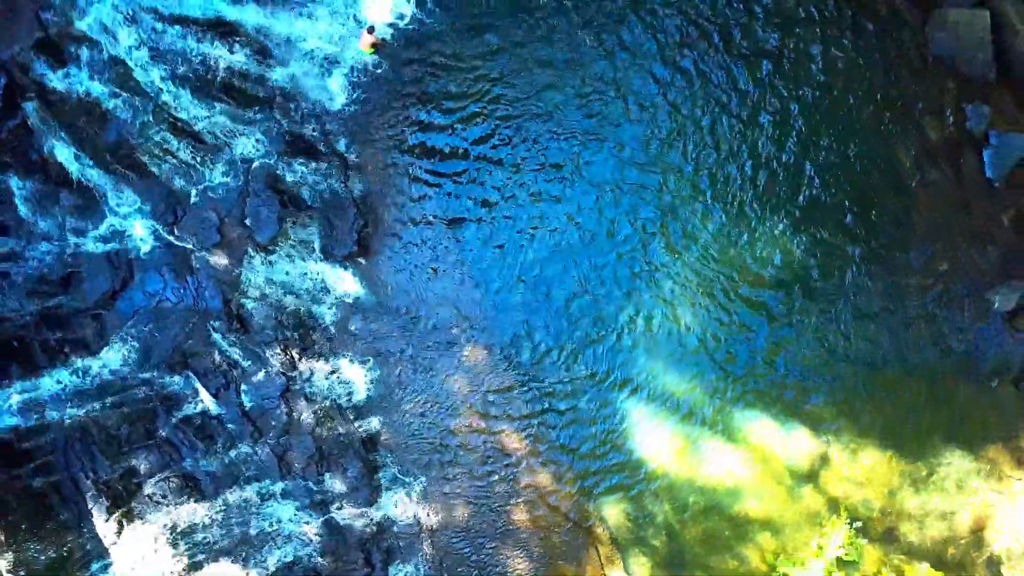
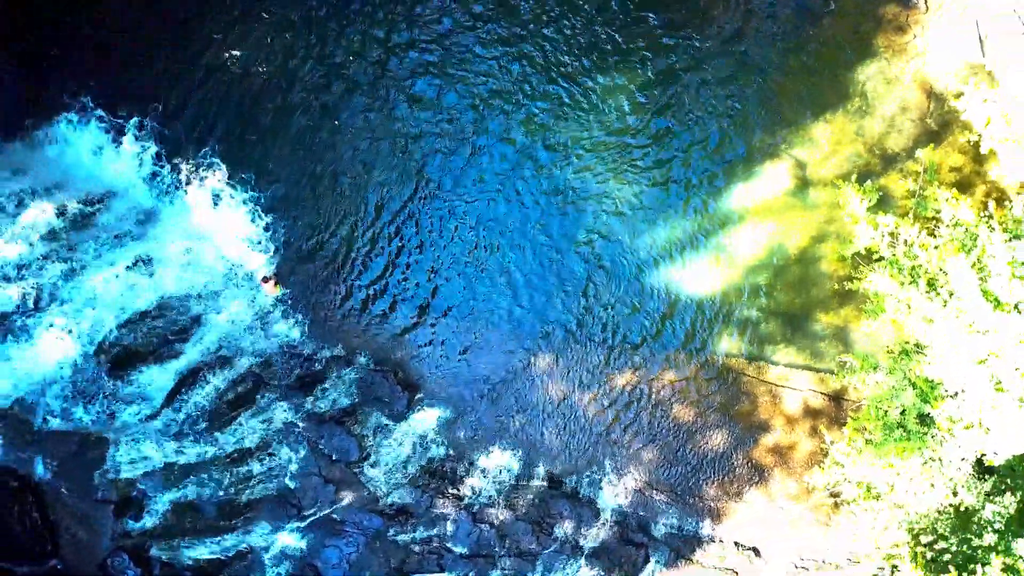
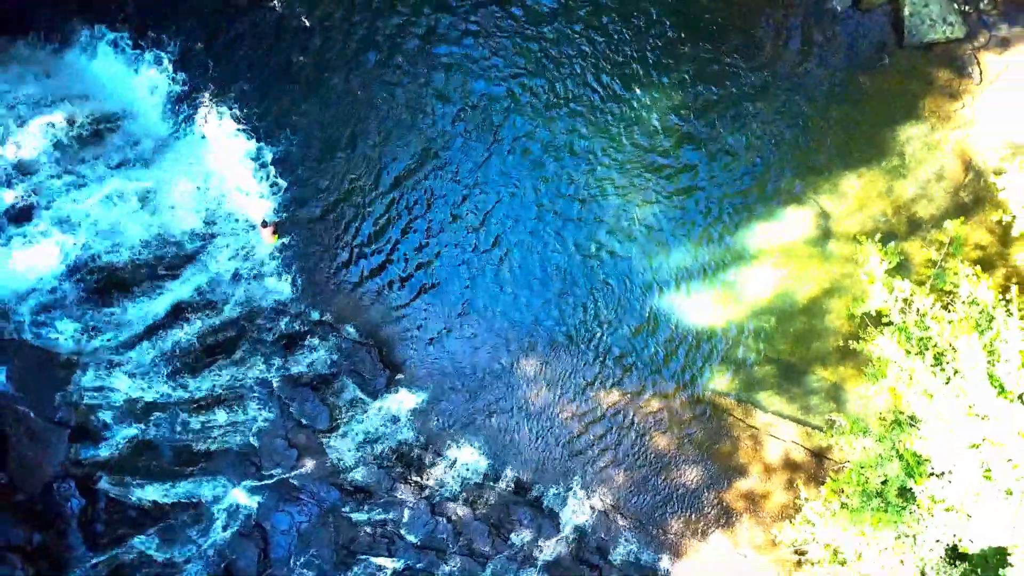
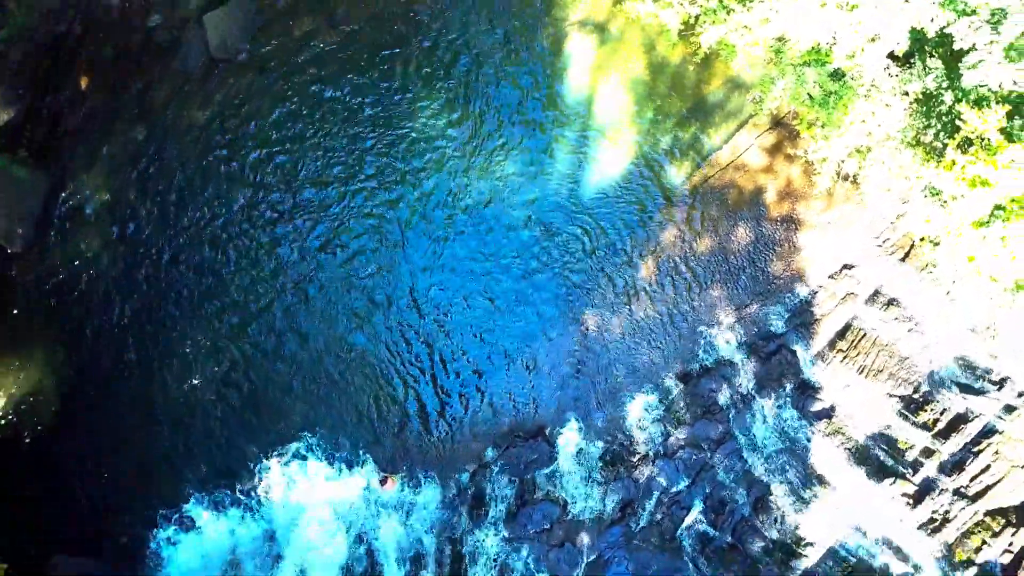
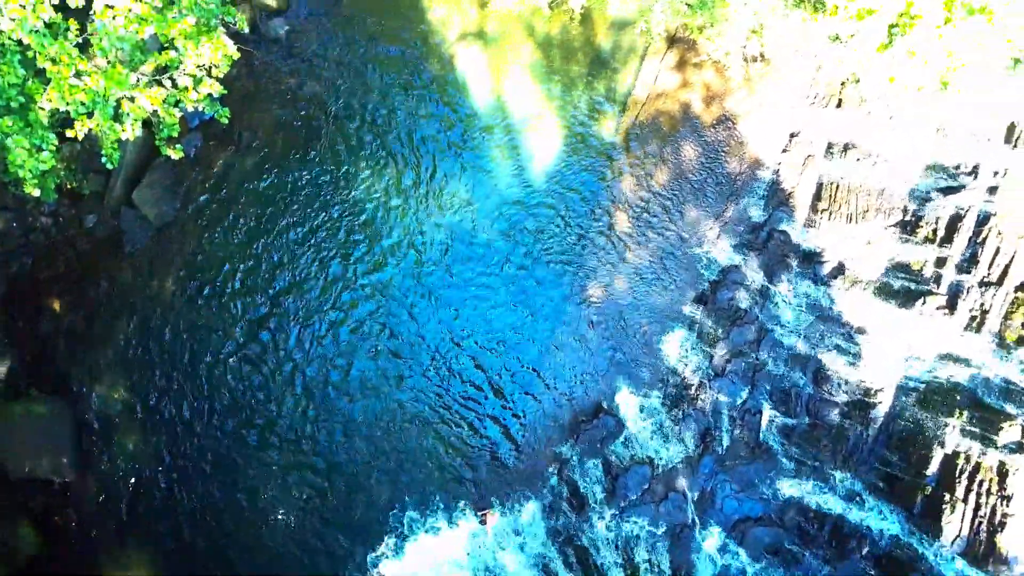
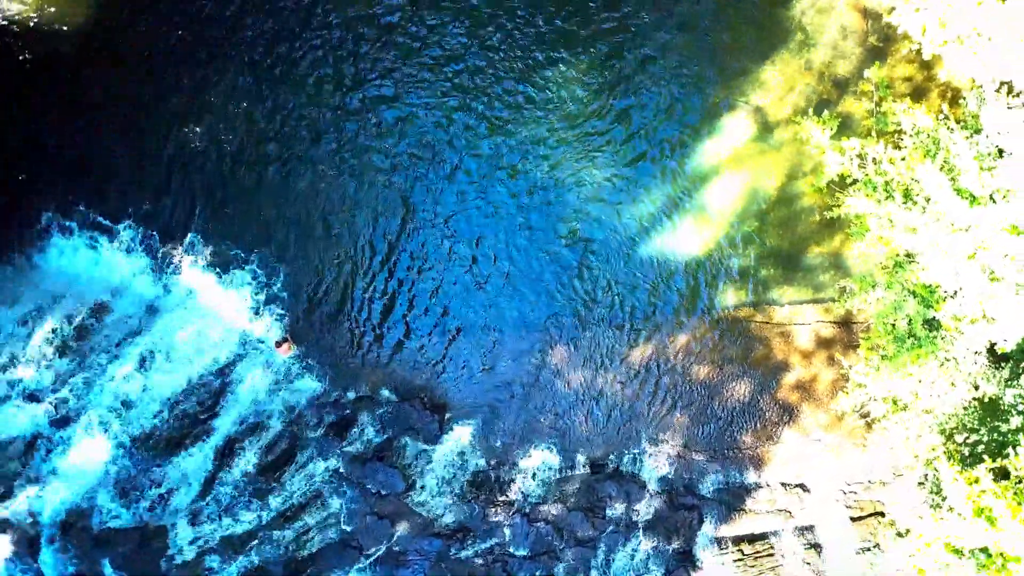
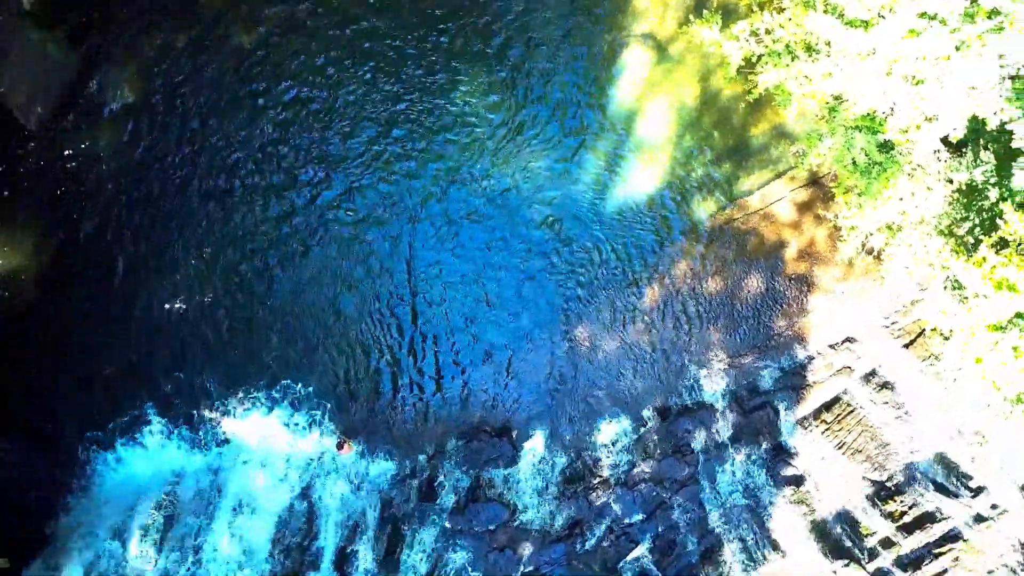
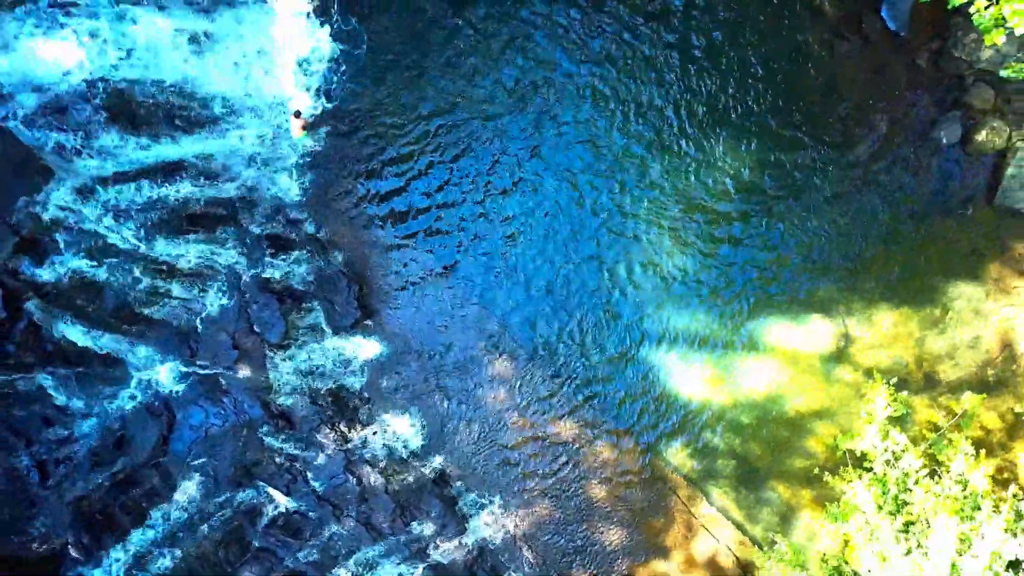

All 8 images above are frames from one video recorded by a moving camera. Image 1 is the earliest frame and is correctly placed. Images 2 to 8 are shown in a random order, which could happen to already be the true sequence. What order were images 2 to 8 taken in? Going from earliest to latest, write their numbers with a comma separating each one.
8, 3, 2, 6, 7, 4, 5
